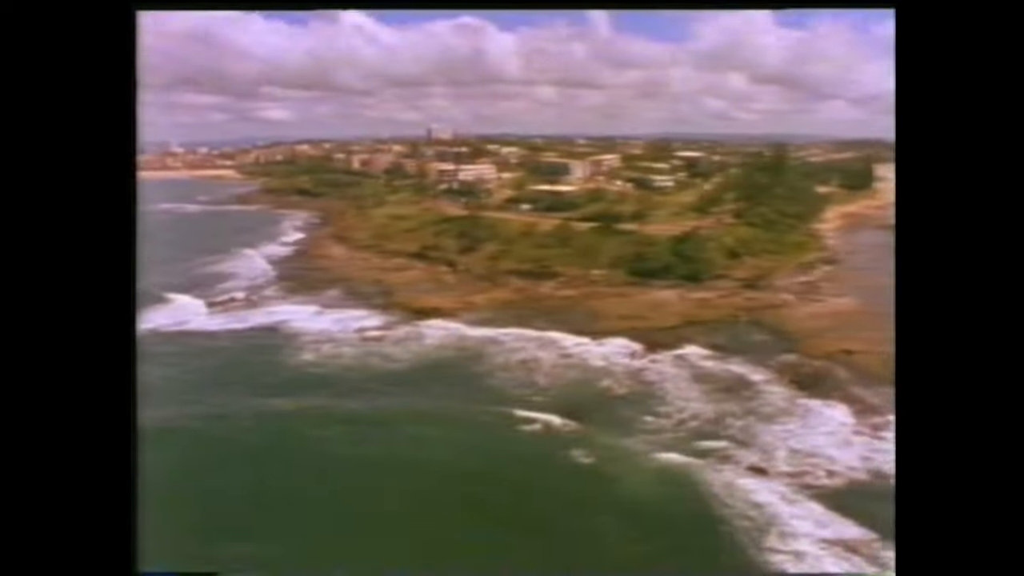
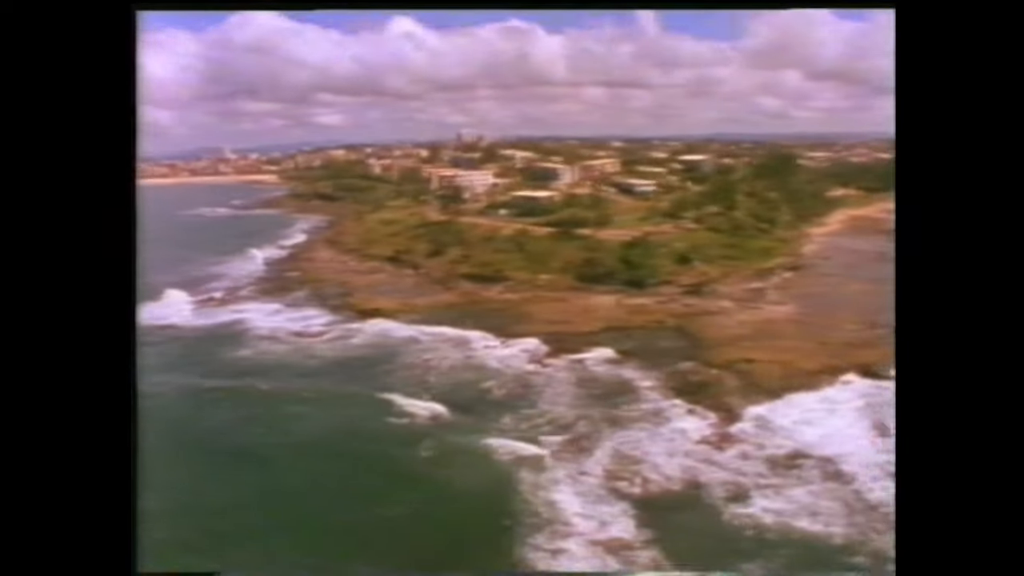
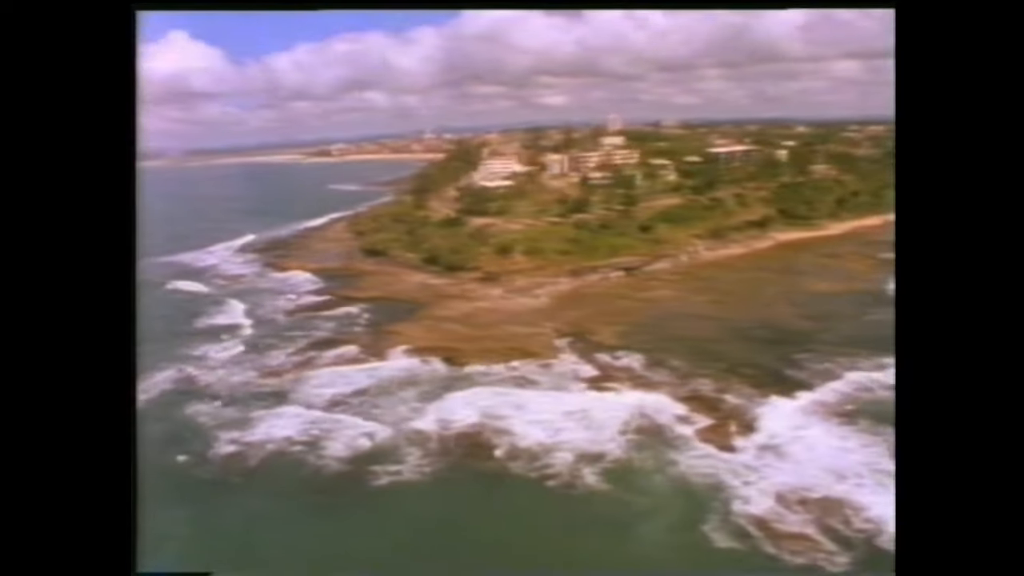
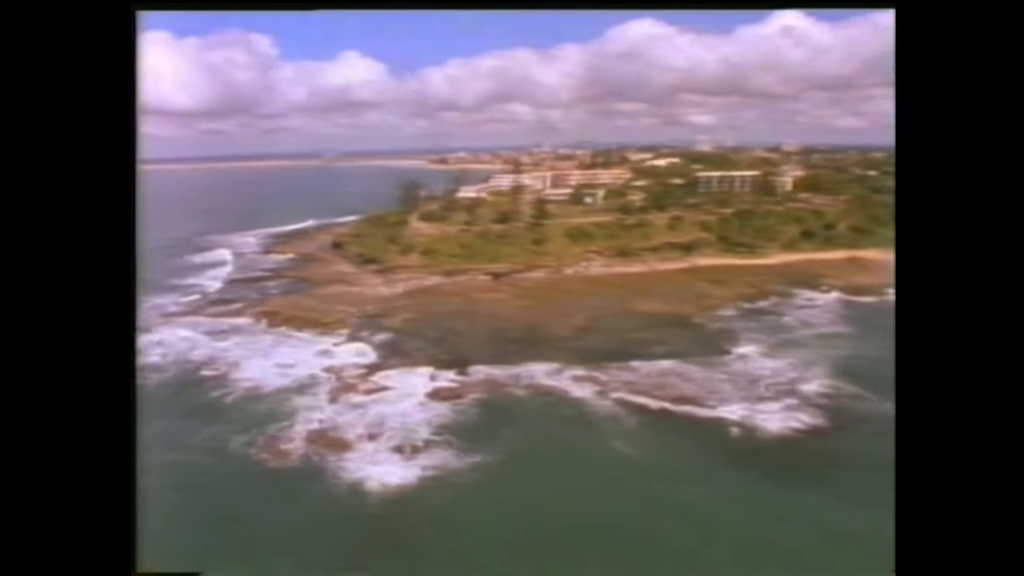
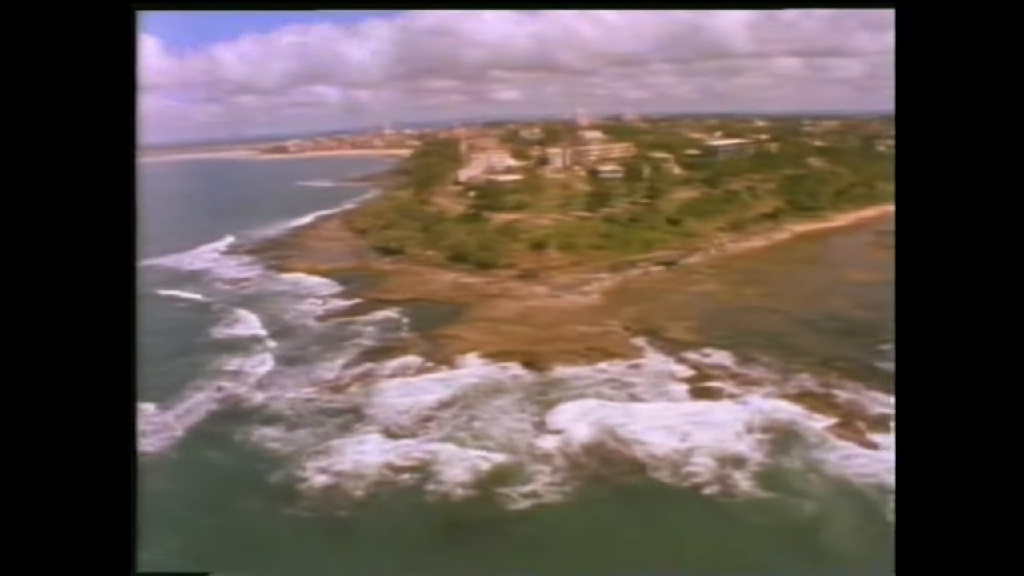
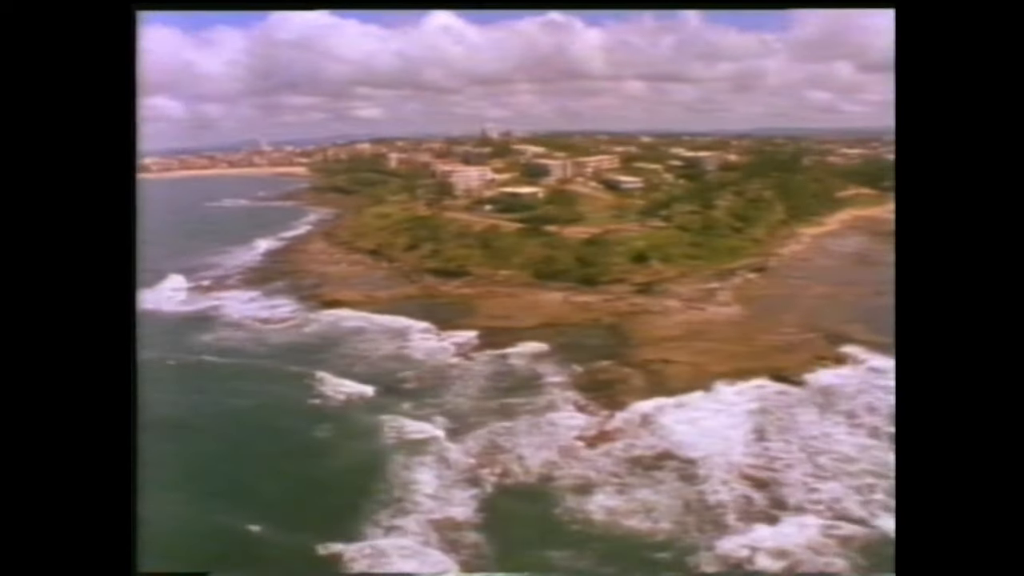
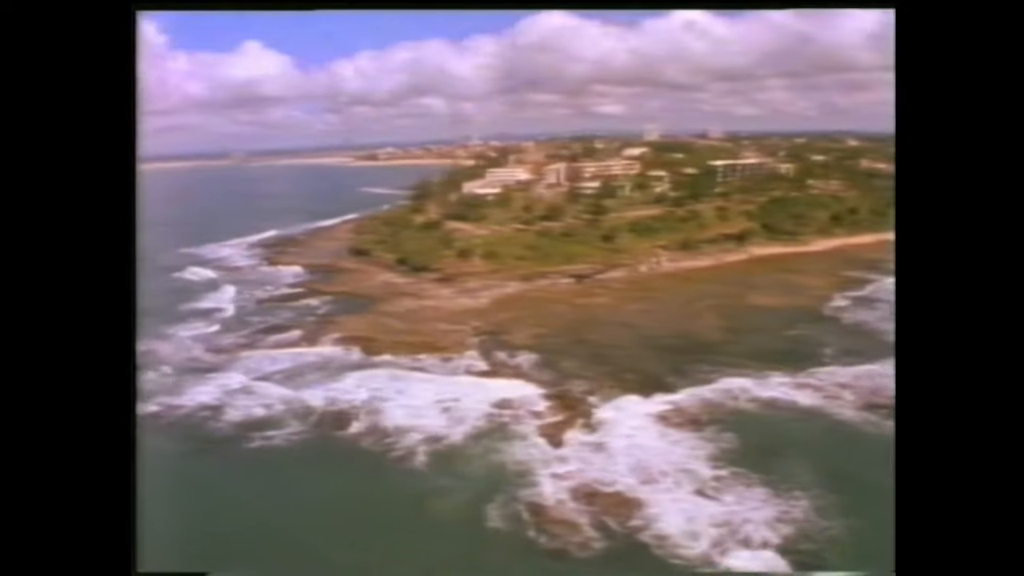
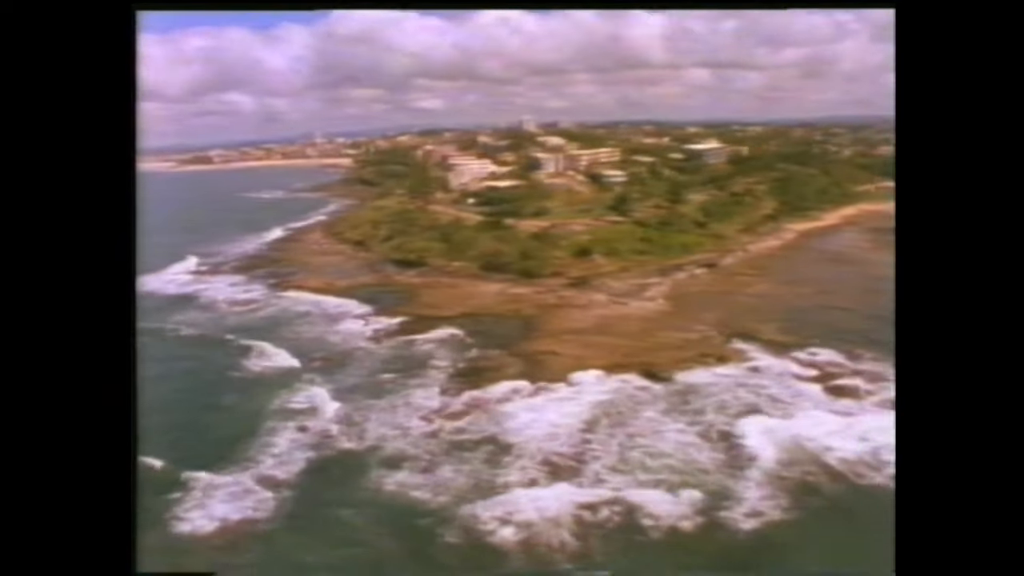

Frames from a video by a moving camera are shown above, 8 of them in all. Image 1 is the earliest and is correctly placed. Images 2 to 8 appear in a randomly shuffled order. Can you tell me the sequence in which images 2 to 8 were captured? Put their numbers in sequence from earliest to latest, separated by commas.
2, 6, 8, 5, 3, 7, 4
